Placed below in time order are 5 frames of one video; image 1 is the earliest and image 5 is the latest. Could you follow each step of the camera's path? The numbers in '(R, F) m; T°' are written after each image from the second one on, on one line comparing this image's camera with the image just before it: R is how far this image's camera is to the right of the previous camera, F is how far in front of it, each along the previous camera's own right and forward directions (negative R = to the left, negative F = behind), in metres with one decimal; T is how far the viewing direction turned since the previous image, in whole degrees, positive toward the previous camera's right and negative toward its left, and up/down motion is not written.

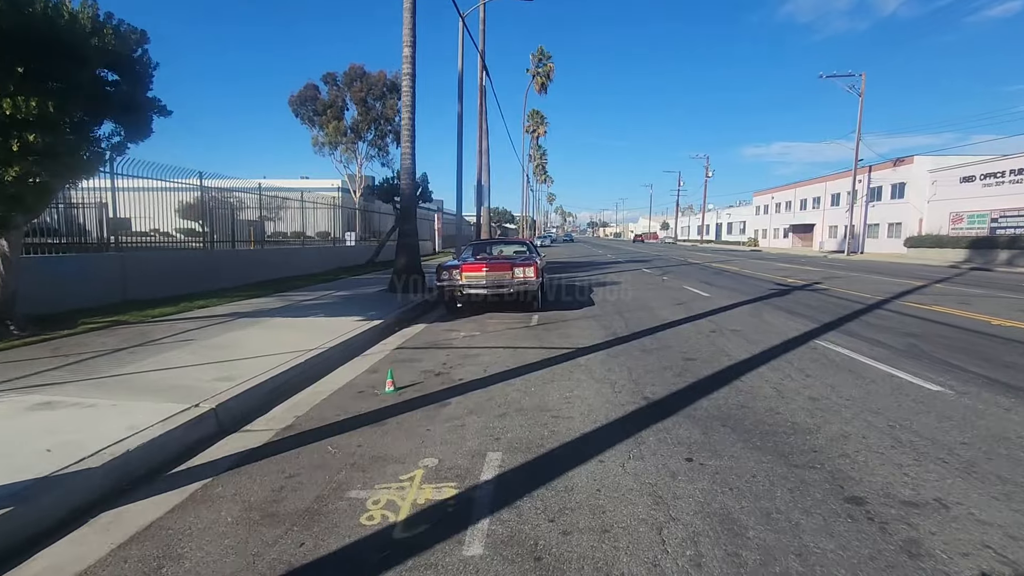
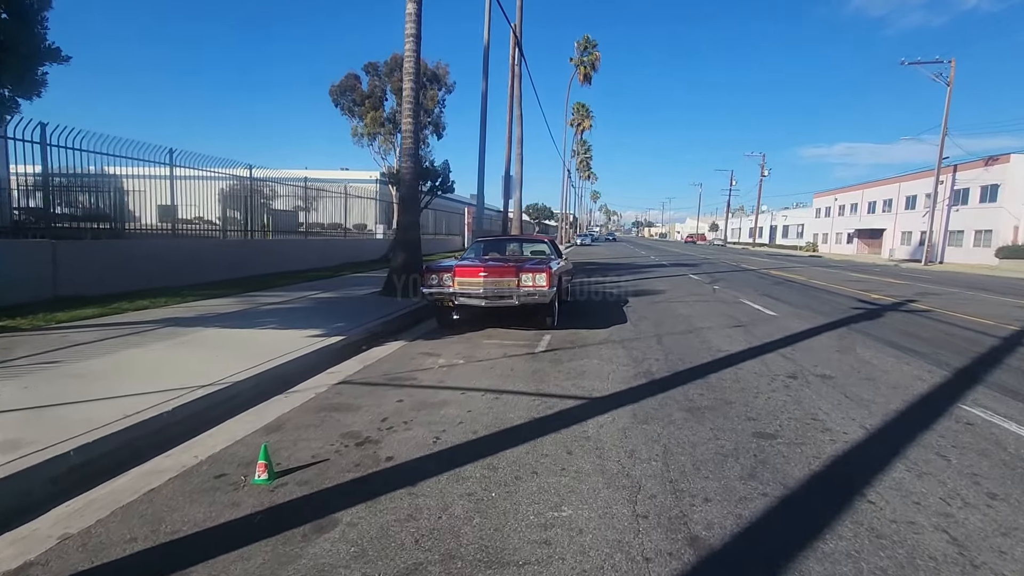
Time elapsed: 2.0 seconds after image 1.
(+0.7, +2.8) m; -5°
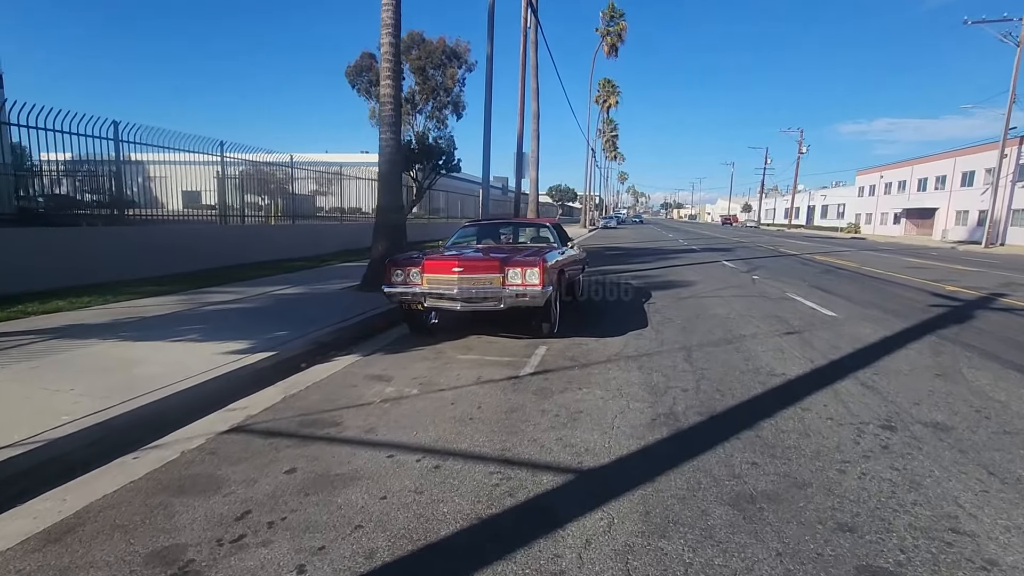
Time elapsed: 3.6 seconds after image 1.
(+0.6, +2.2) m; -3°
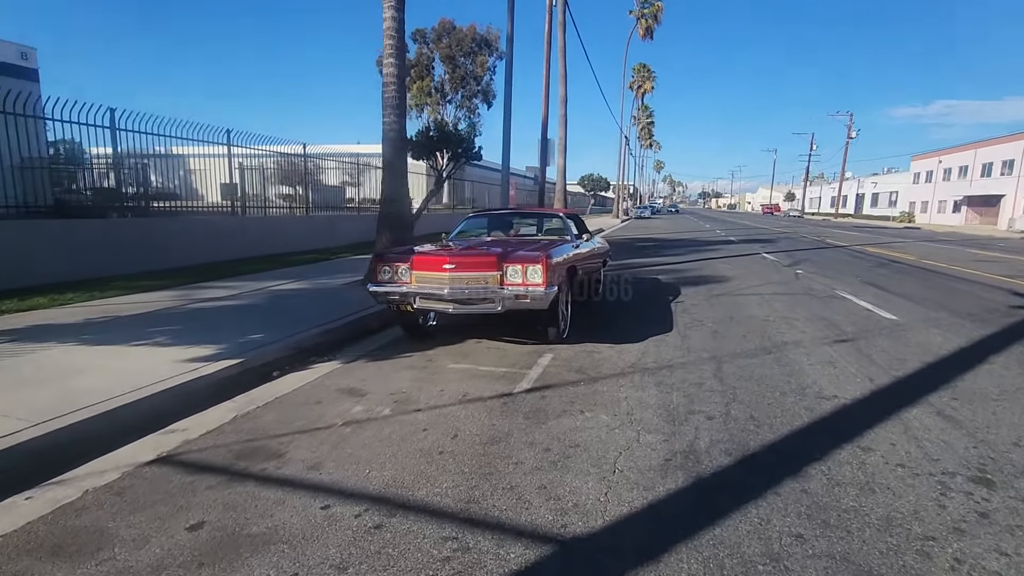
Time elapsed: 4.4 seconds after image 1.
(+0.4, +1.0) m; -4°
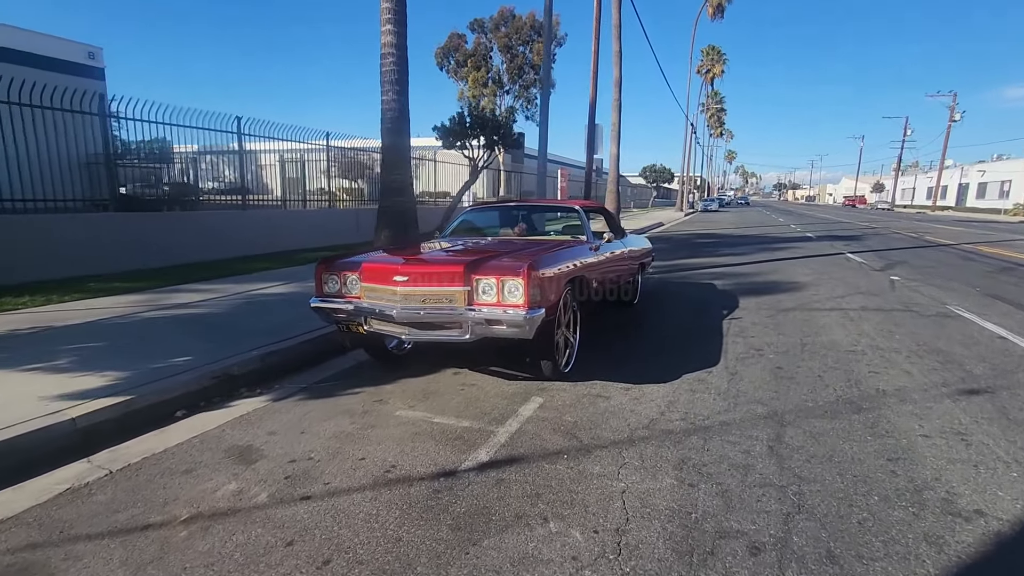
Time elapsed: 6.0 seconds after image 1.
(+0.8, +1.8) m; -7°
